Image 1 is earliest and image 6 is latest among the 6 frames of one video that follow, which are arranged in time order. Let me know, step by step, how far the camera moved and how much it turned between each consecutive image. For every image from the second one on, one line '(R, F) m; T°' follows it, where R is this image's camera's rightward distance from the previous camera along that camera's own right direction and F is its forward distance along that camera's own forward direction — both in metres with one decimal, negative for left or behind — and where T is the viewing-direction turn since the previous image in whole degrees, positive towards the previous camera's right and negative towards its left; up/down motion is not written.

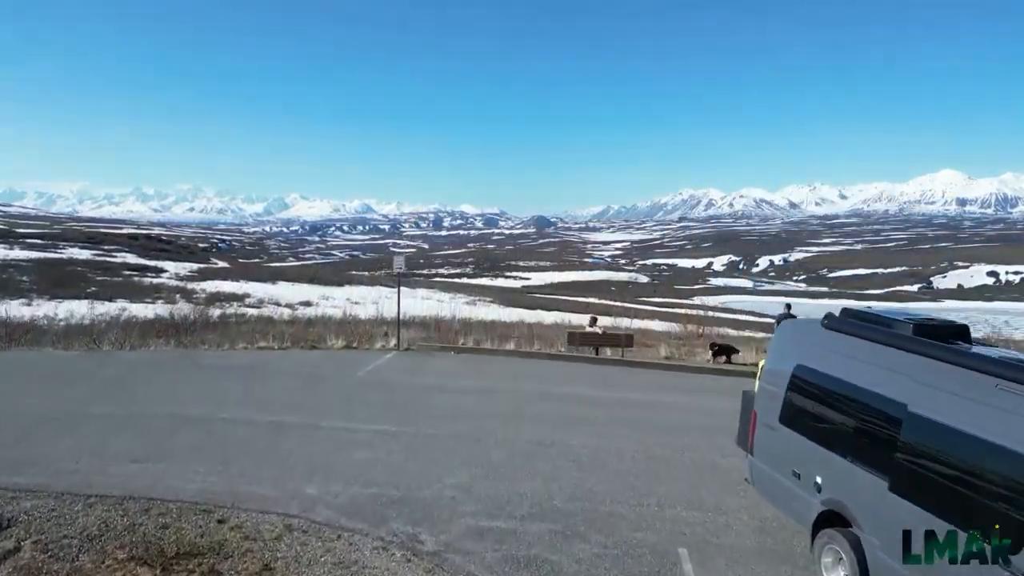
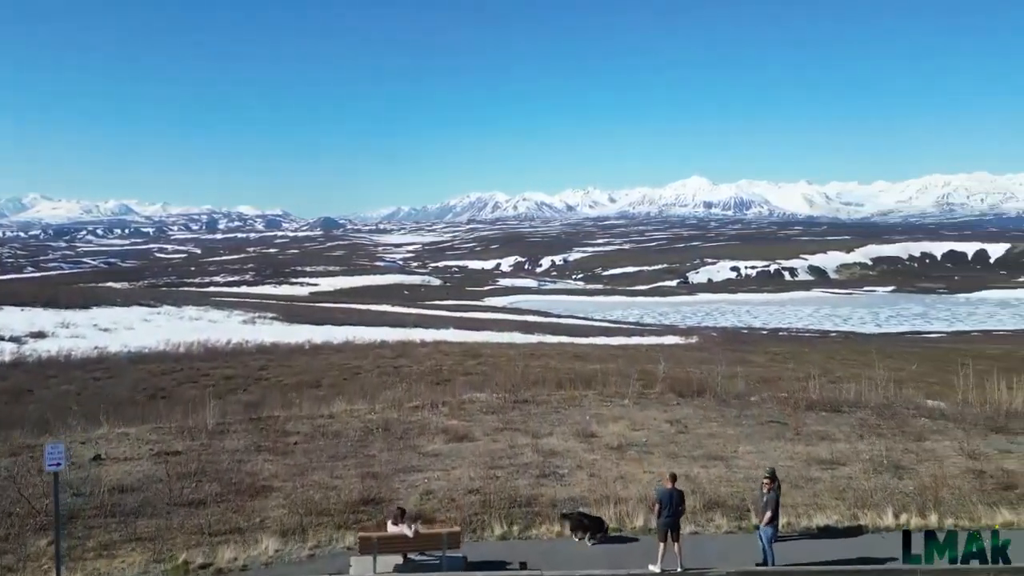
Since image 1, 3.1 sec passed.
(+0.3, +3.1) m; +17°
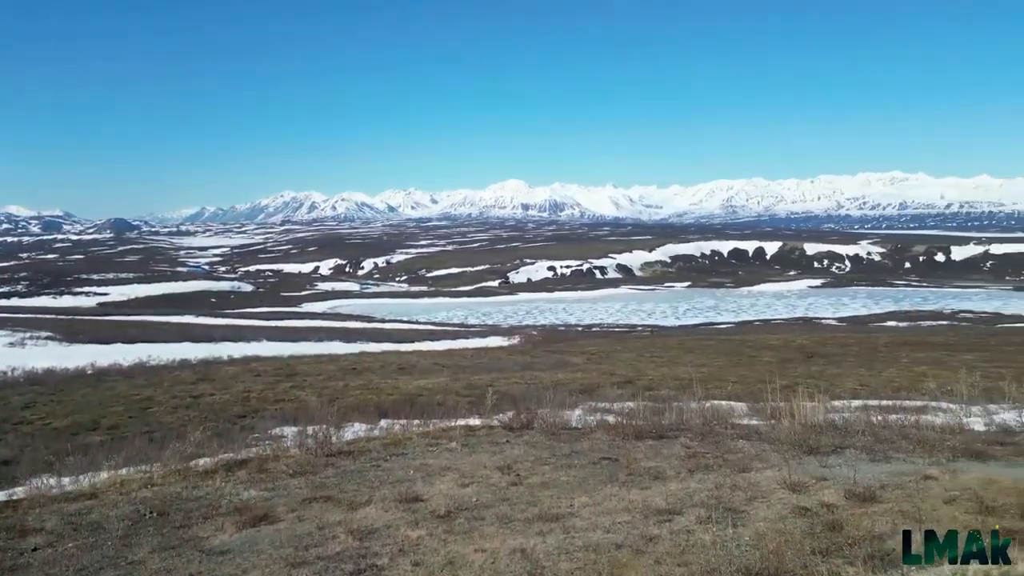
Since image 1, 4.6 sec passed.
(+0.2, +1.5) m; +14°
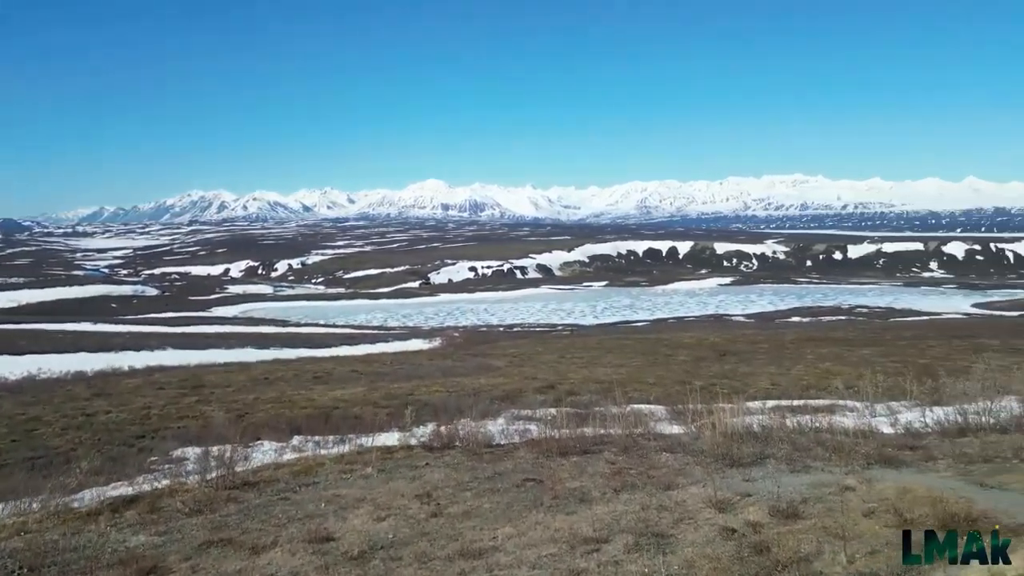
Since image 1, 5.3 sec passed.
(0.0, +0.6) m; +6°
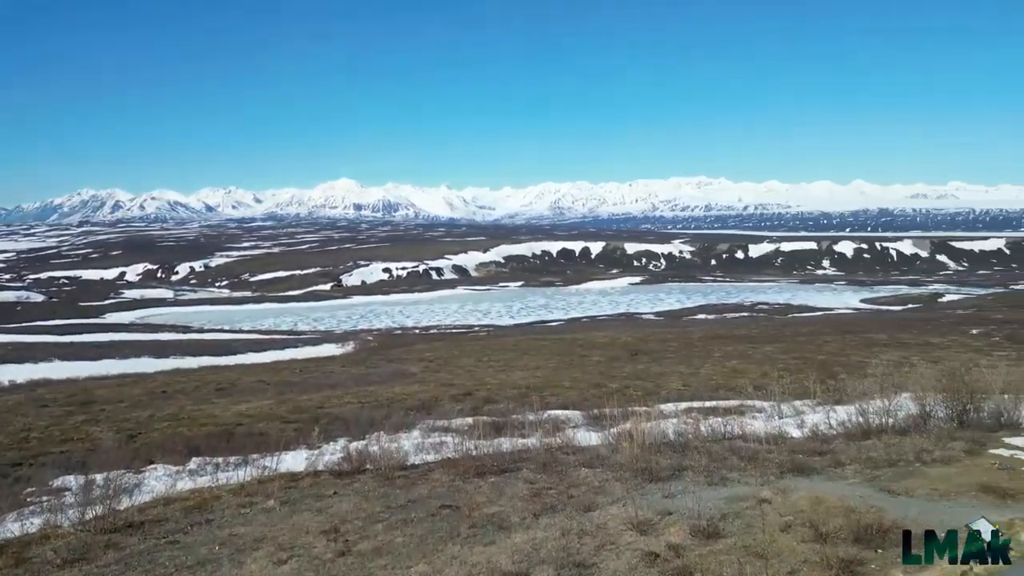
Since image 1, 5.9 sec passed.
(+0.1, +0.6) m; +7°
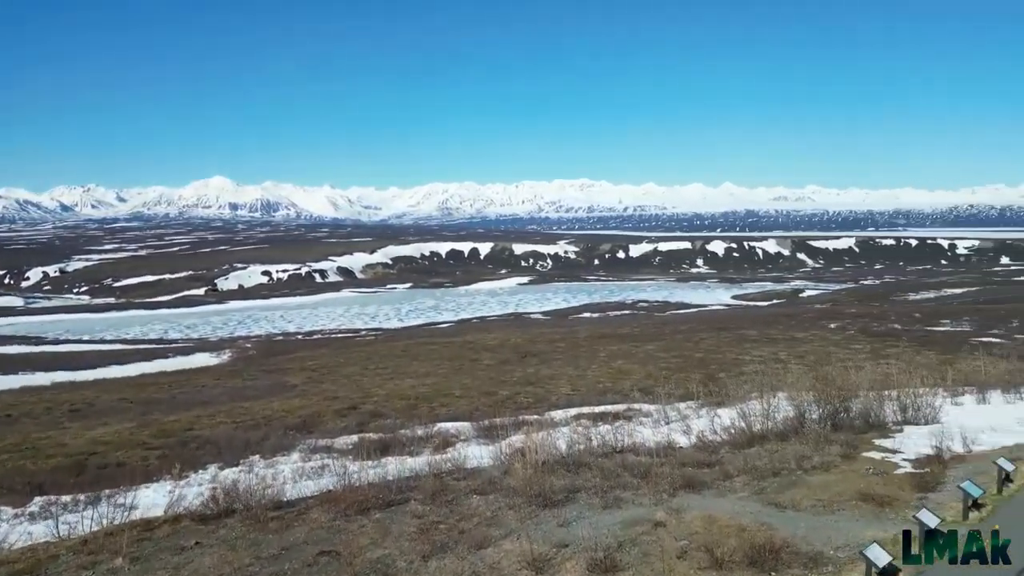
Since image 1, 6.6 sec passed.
(+0.1, +0.8) m; +9°
